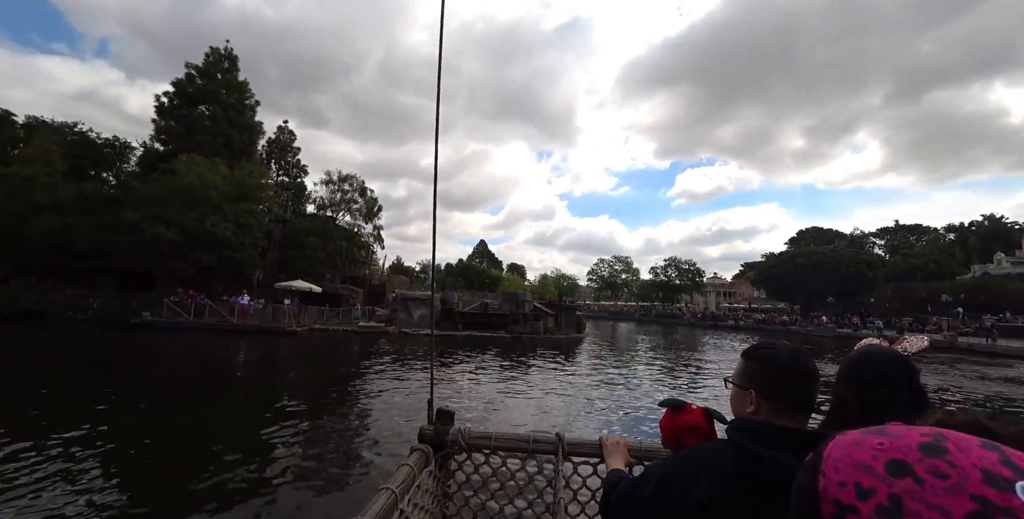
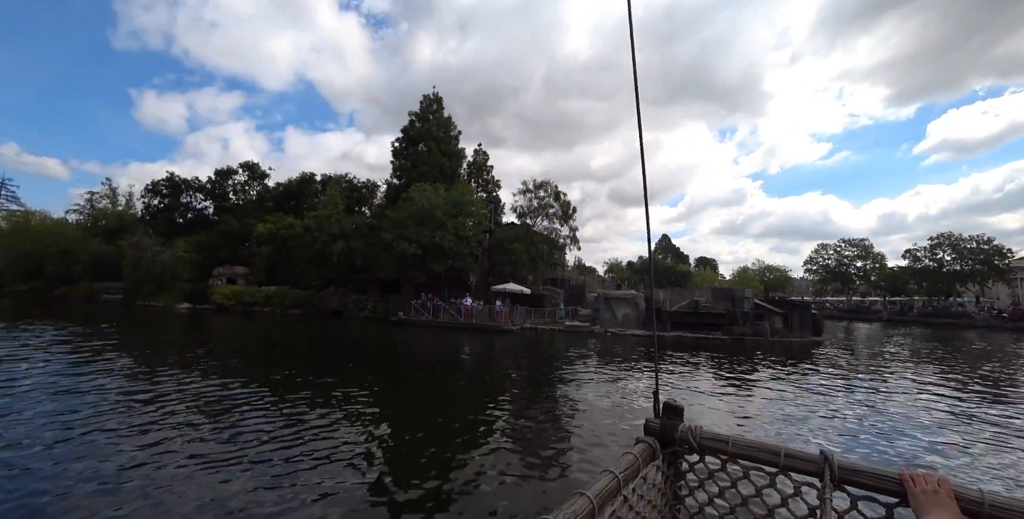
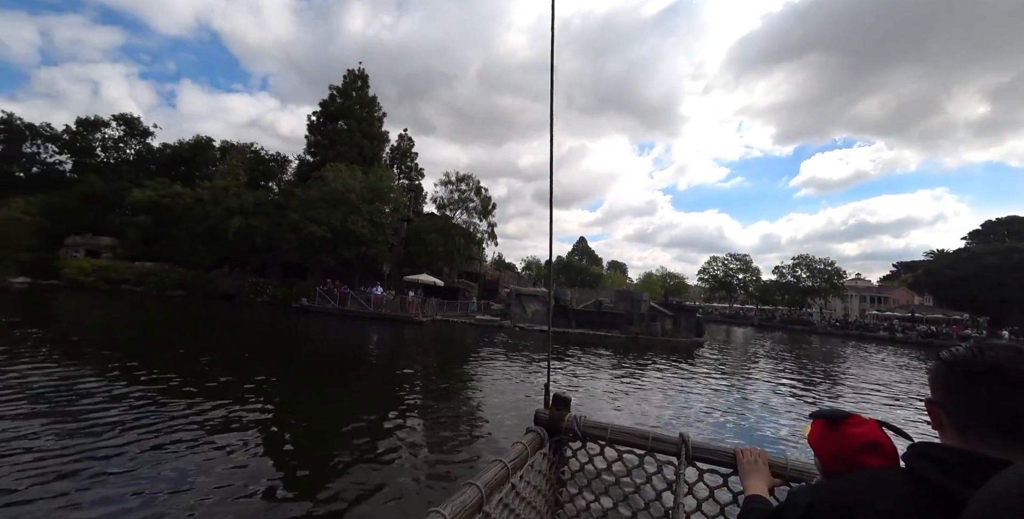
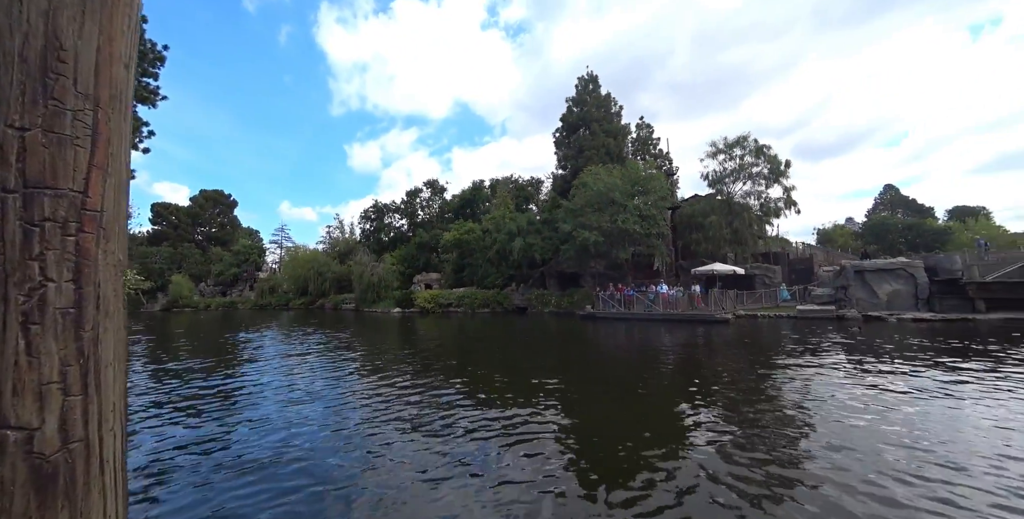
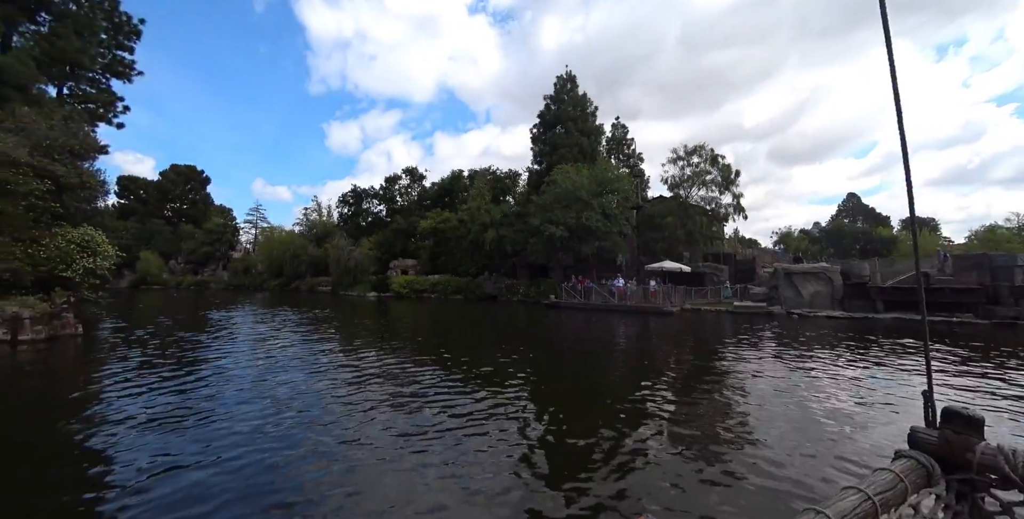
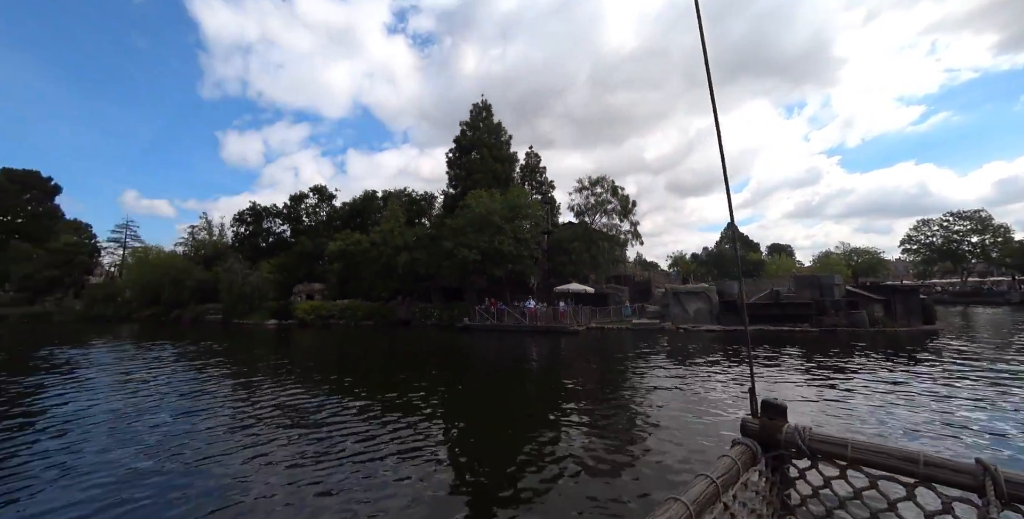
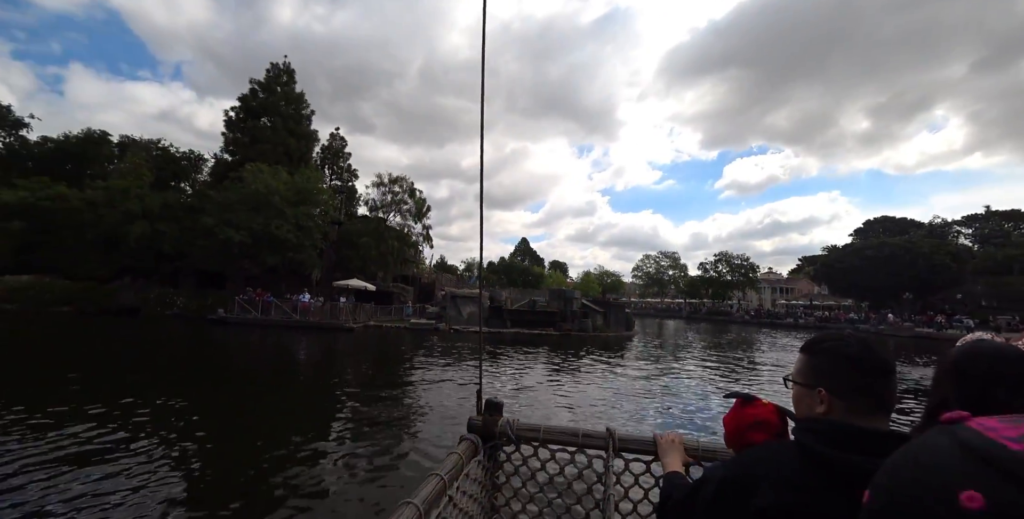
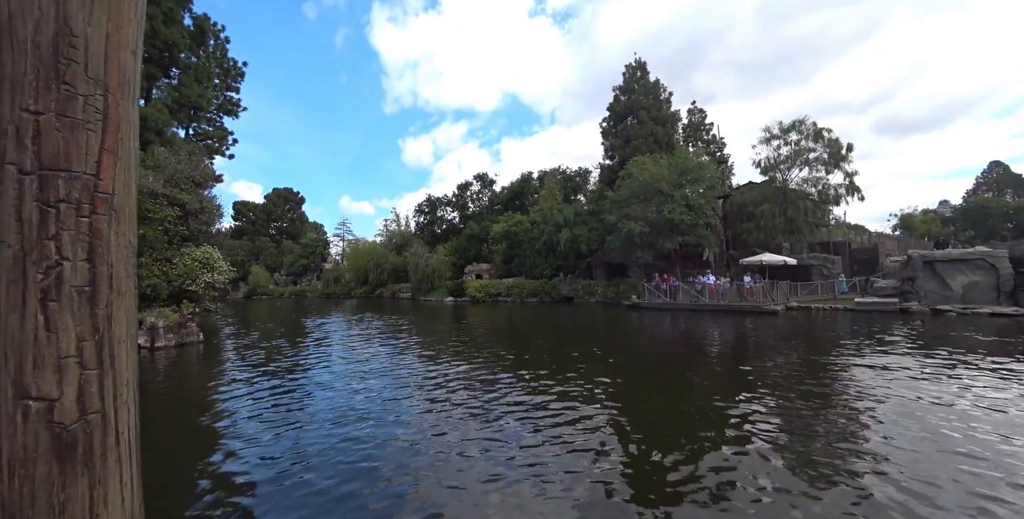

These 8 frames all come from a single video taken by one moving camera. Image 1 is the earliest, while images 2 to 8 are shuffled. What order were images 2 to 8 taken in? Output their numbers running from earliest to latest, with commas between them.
7, 3, 2, 6, 5, 8, 4
